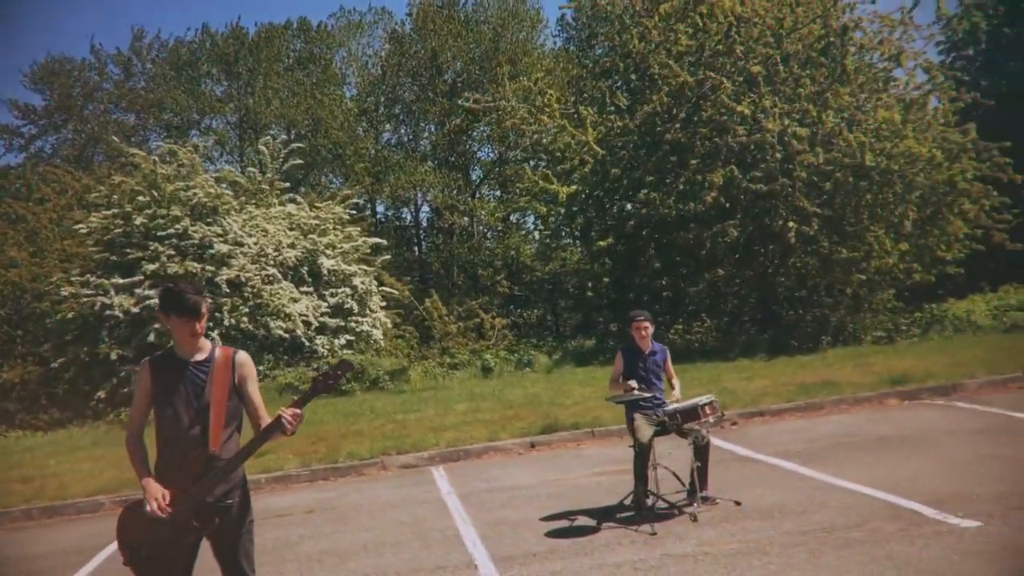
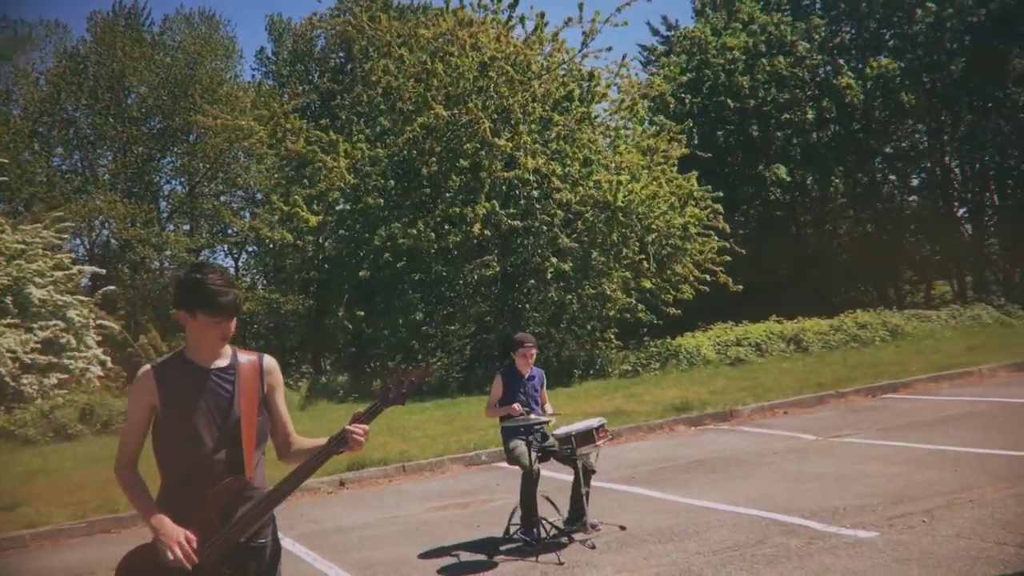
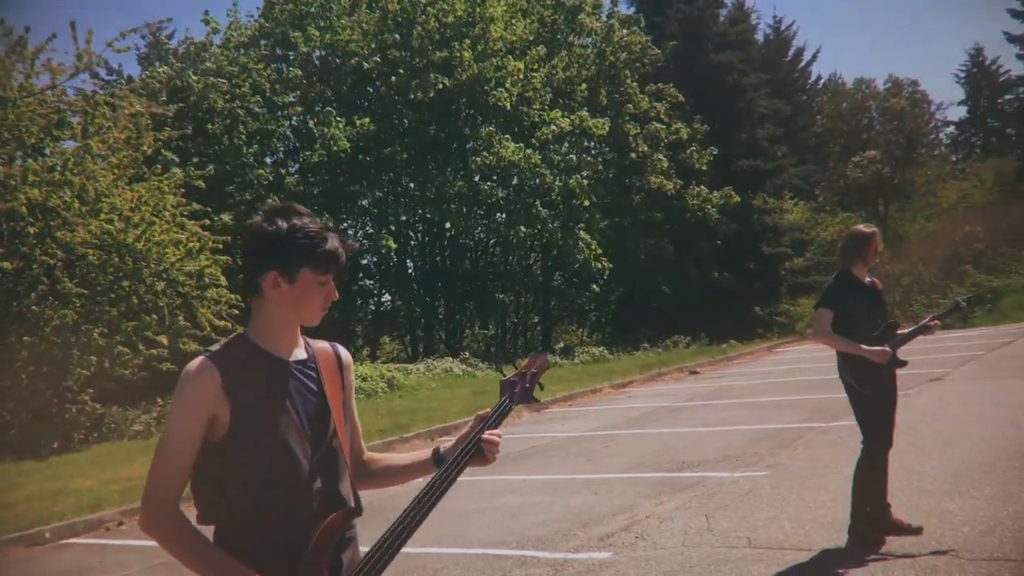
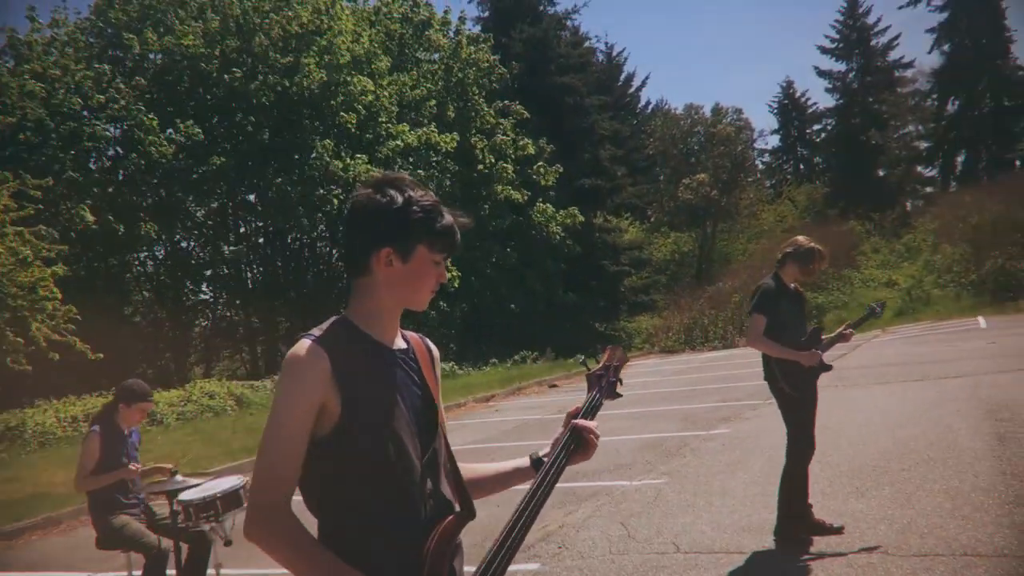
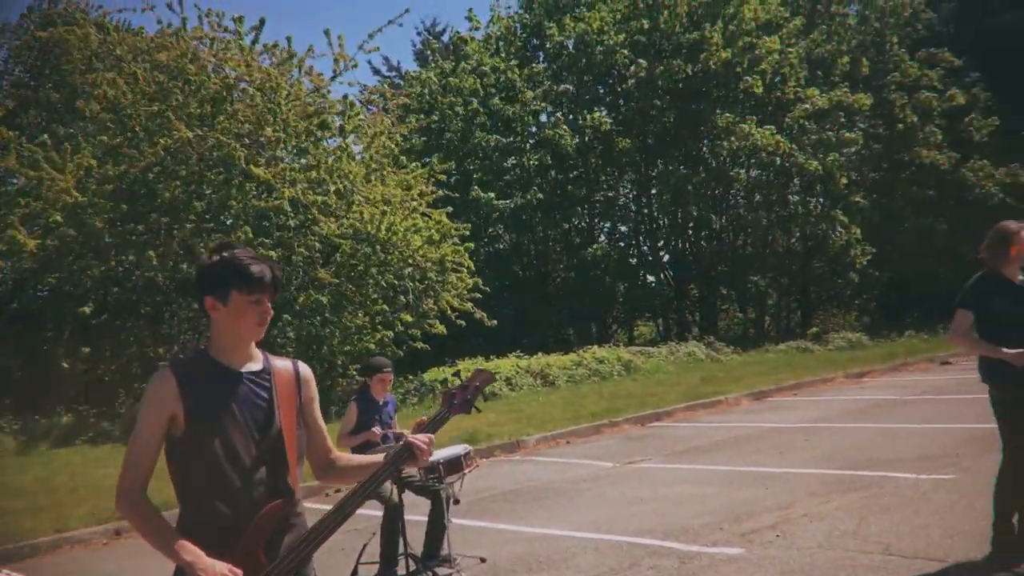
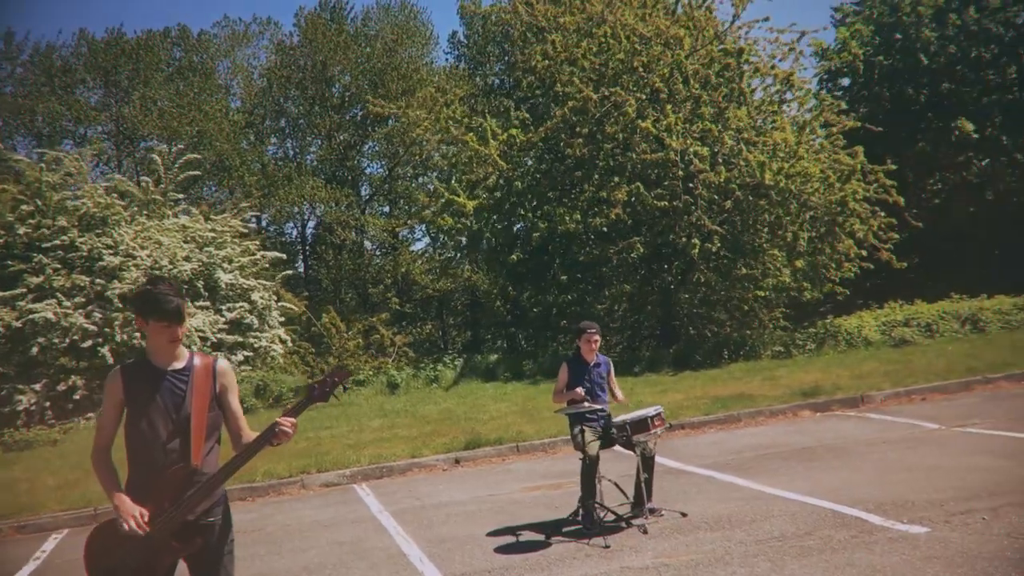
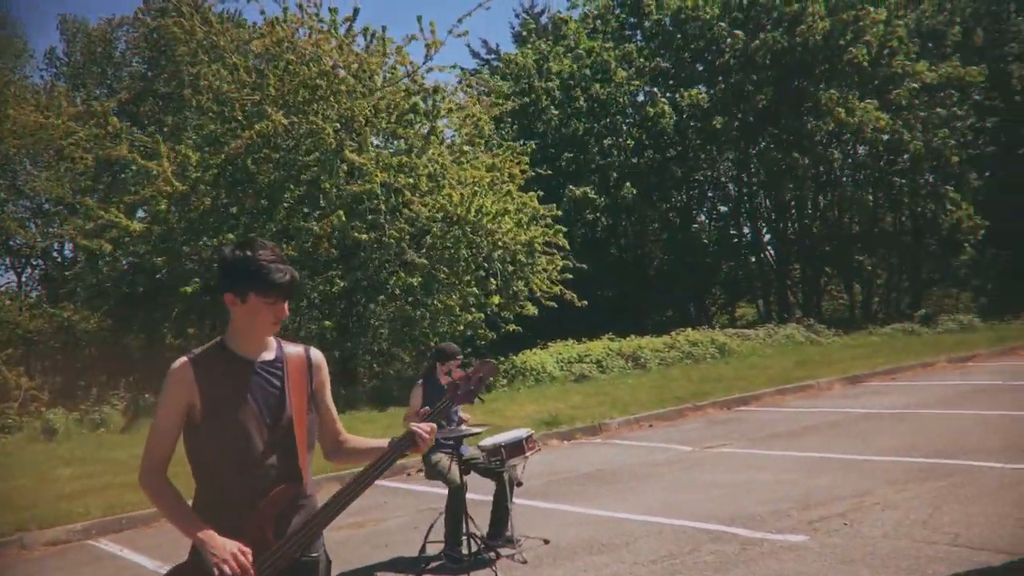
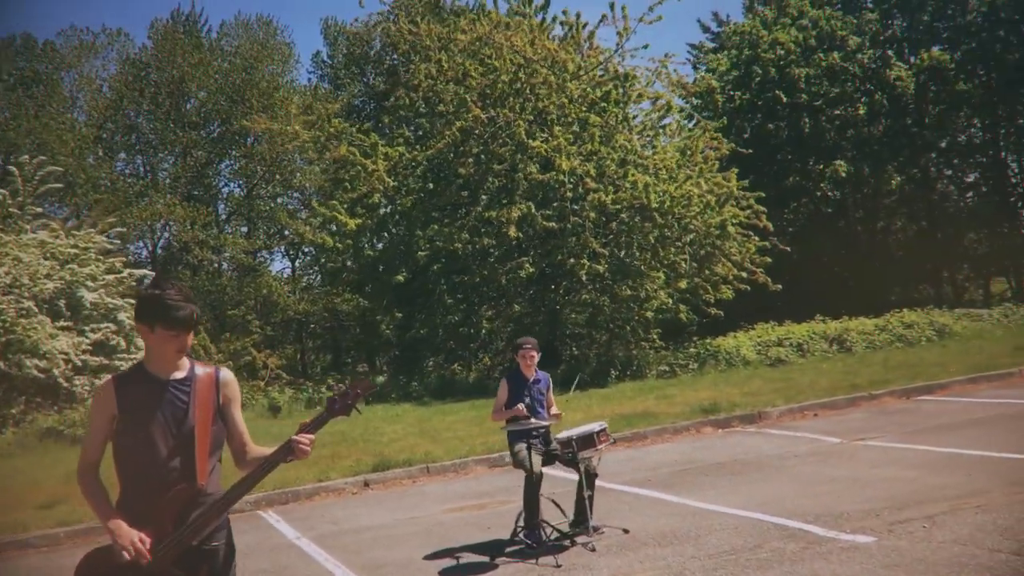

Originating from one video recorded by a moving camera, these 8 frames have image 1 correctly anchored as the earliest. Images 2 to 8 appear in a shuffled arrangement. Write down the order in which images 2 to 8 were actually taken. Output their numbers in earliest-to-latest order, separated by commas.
6, 8, 2, 7, 5, 3, 4
